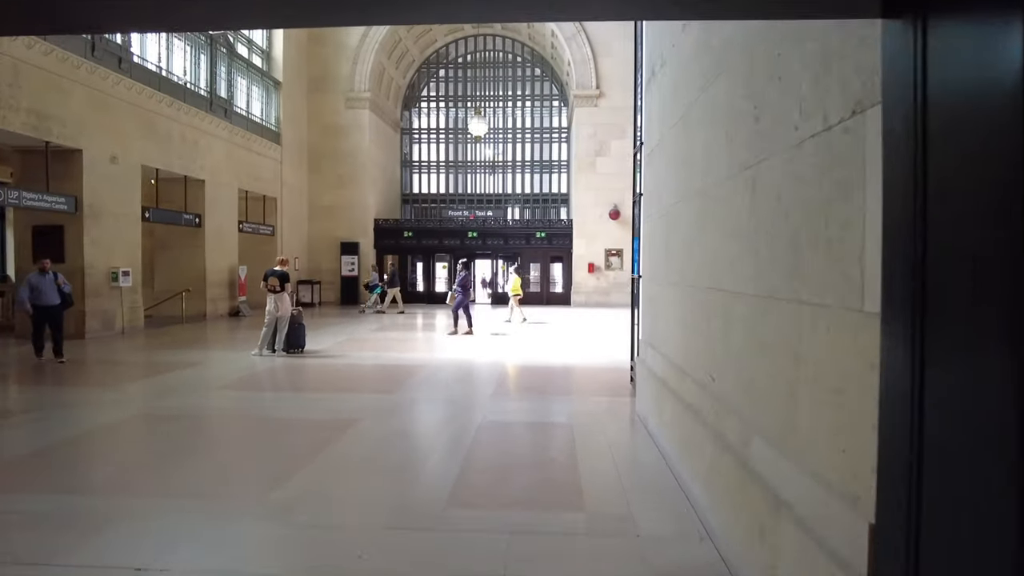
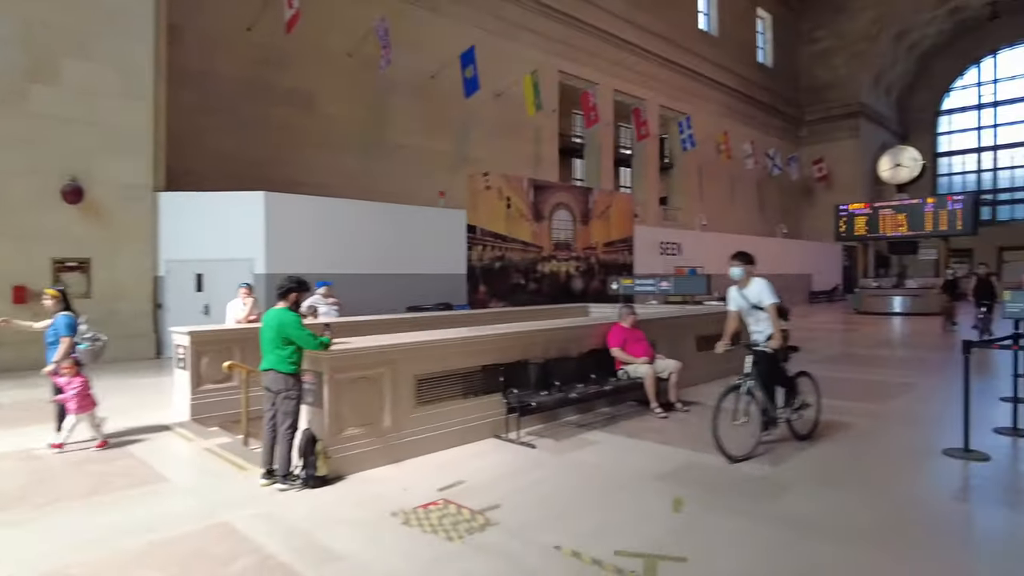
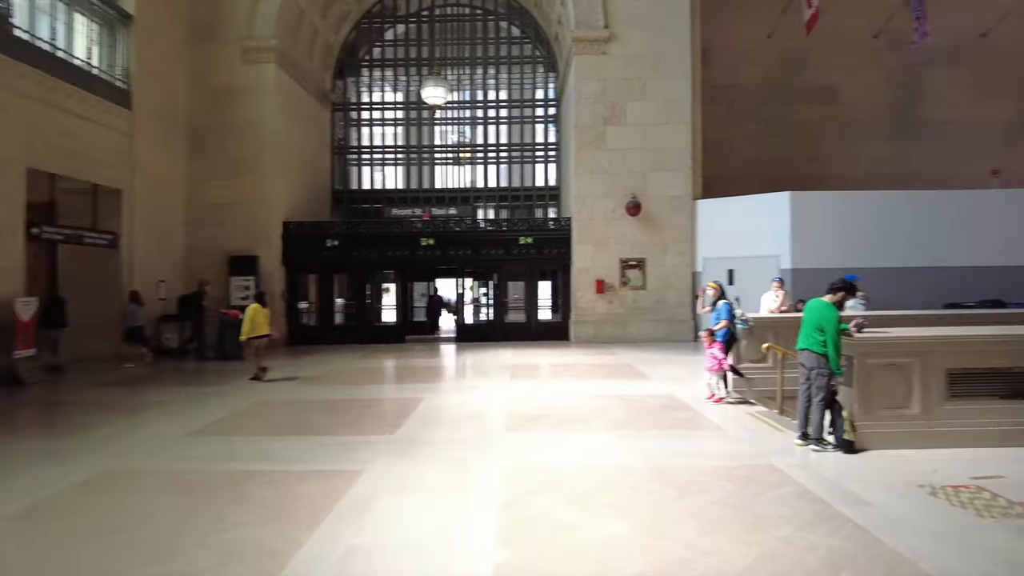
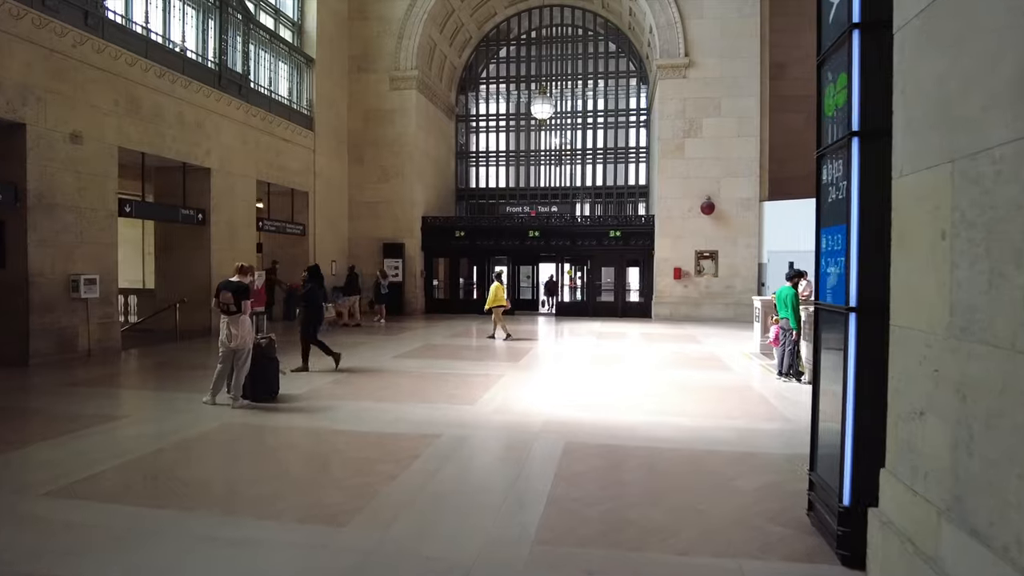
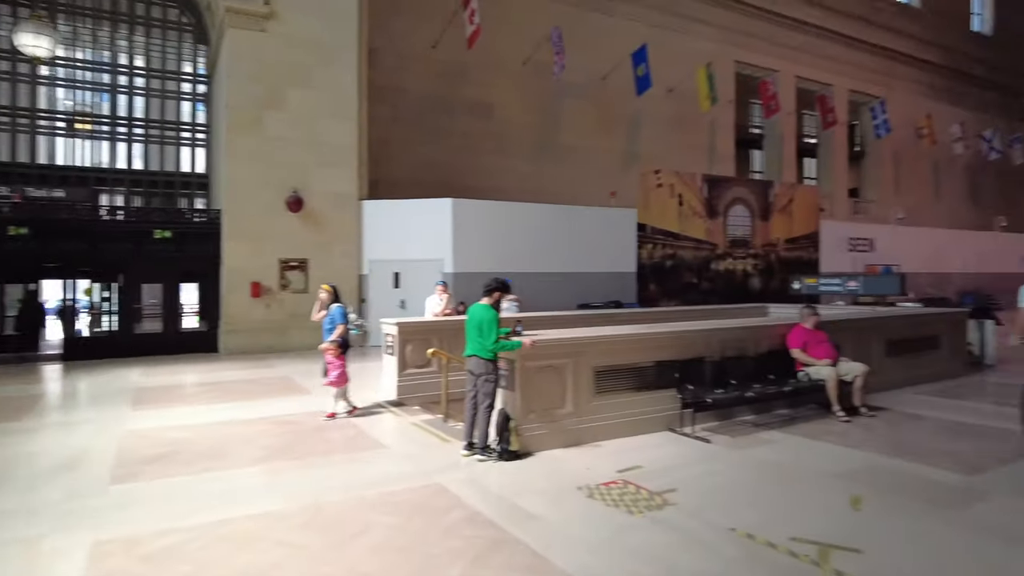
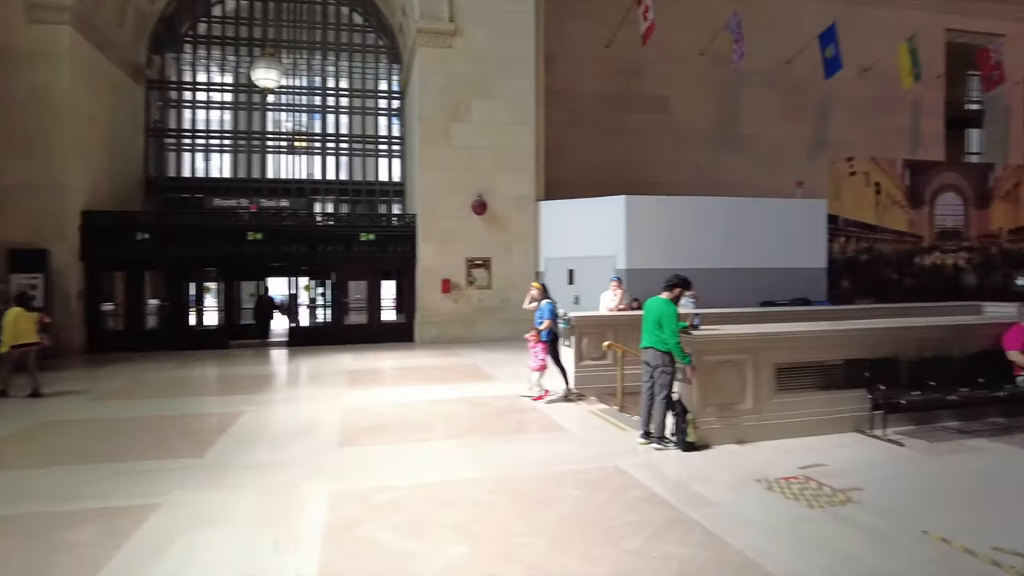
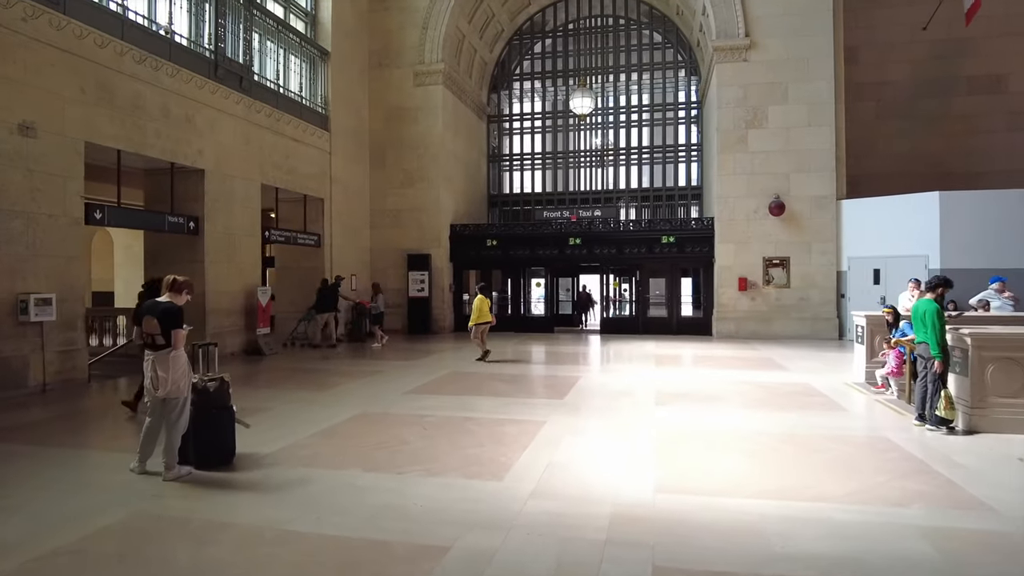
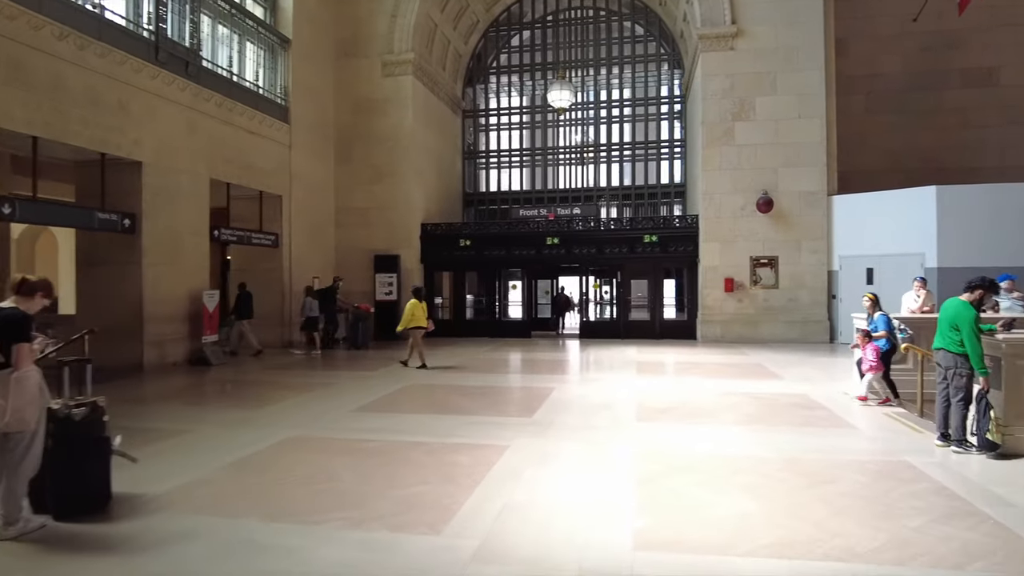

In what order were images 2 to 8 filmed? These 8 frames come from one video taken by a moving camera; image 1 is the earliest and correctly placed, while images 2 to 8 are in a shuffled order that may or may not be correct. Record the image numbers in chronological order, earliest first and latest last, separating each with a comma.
4, 7, 8, 3, 6, 5, 2
